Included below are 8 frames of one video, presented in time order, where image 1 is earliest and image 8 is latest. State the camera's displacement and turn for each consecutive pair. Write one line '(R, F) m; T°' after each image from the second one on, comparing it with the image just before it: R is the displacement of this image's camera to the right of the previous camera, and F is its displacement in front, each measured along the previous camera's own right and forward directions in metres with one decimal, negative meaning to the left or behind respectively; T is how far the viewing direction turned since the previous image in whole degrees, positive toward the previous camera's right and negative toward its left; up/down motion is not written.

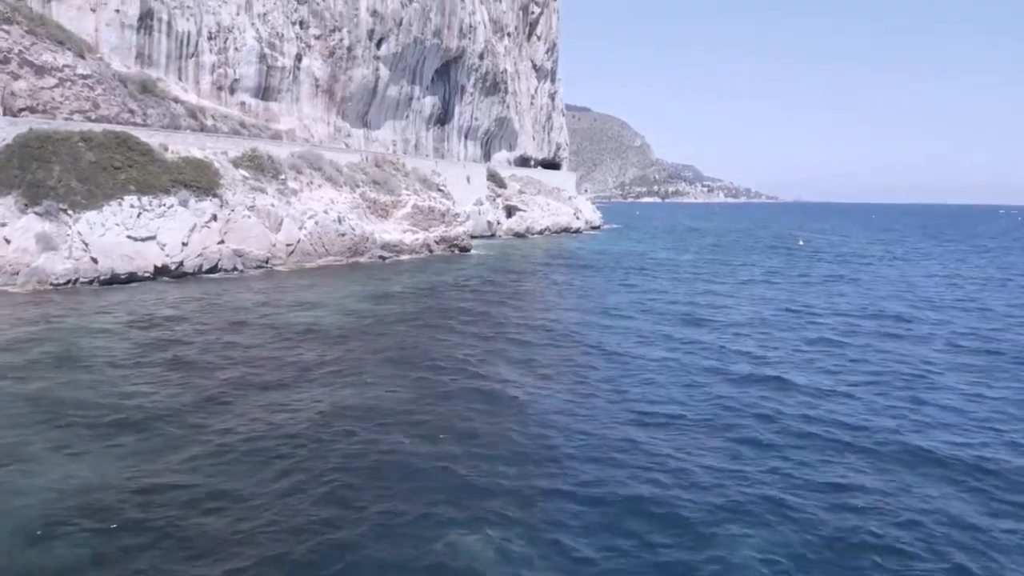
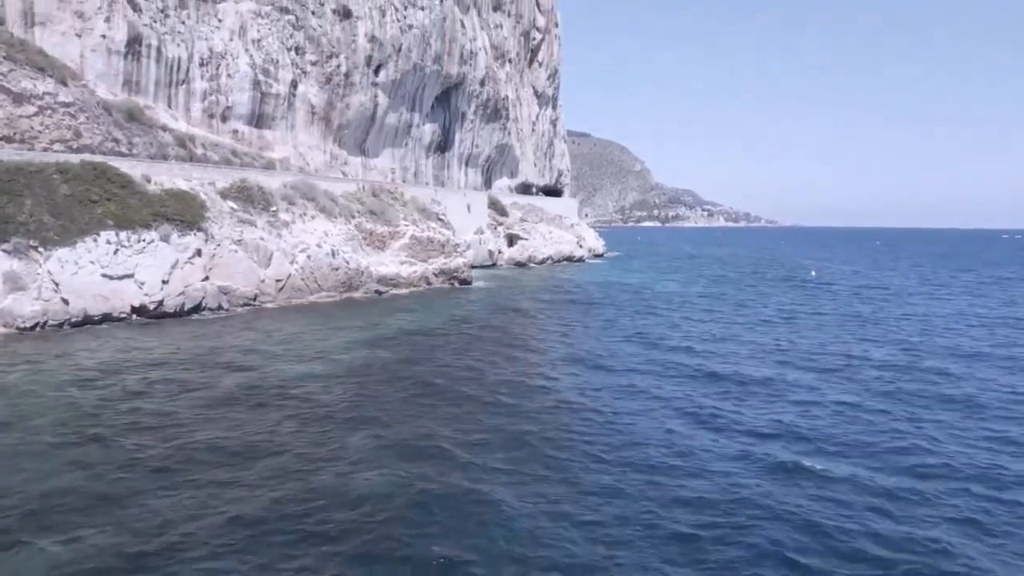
(-0.1, +1.5) m; 0°
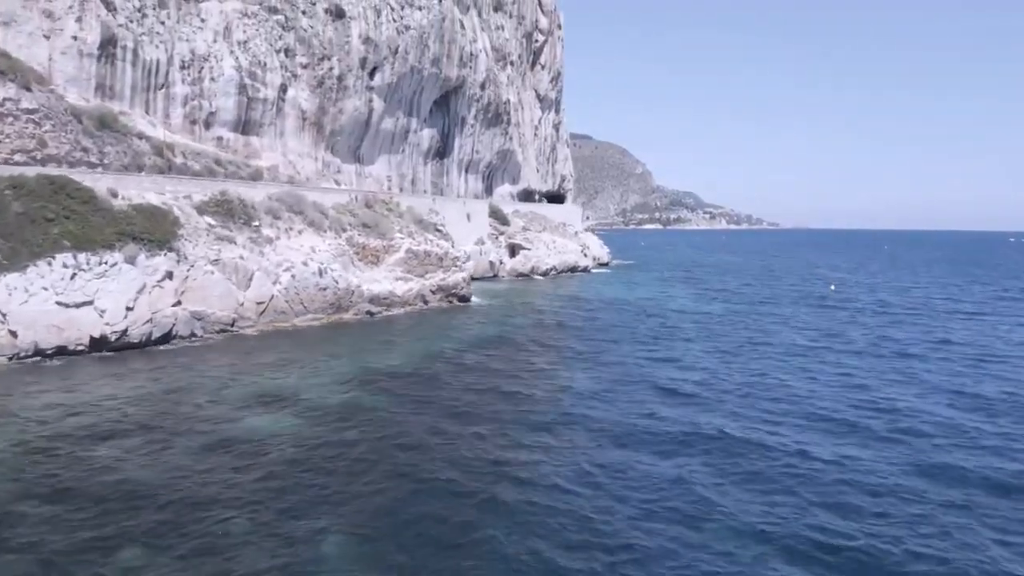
(-0.1, +2.1) m; 0°
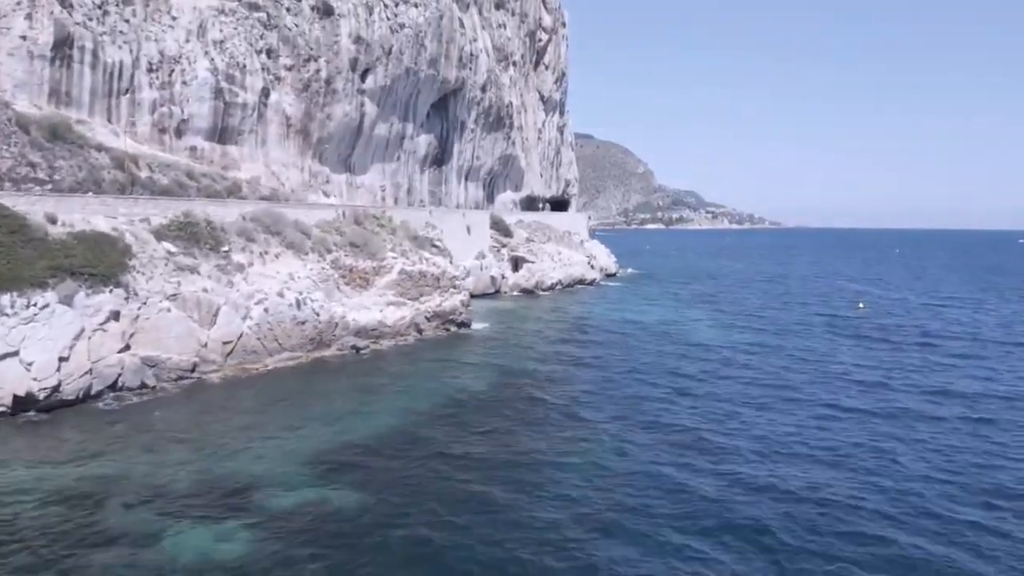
(-0.1, +3.0) m; 0°
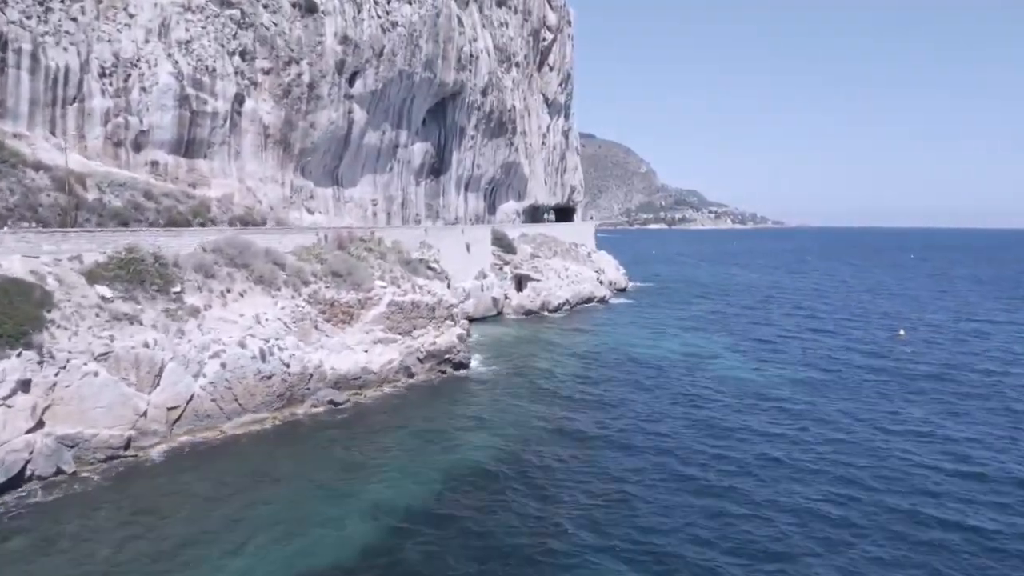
(-0.1, +3.5) m; 0°
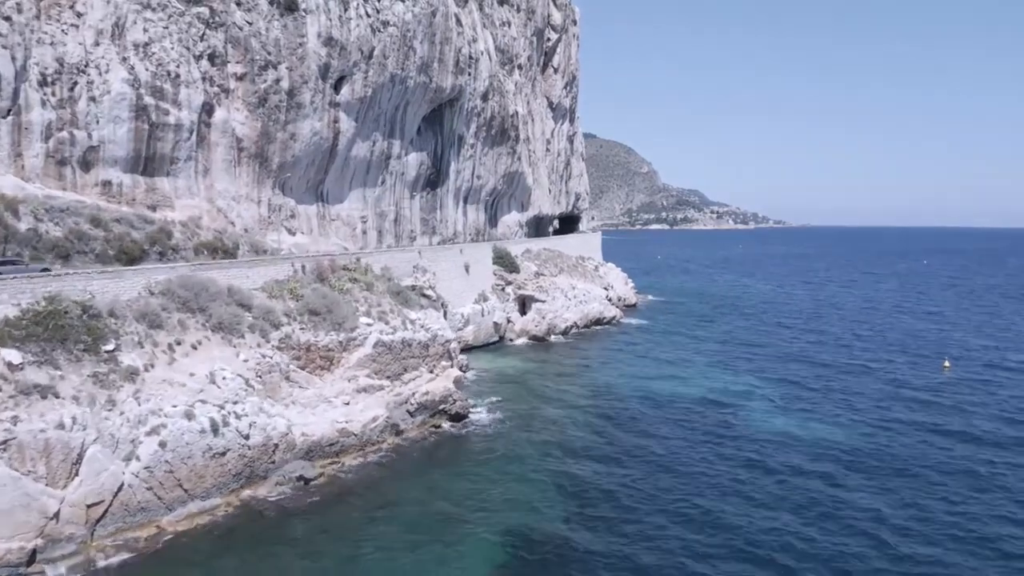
(-0.1, +3.3) m; 0°
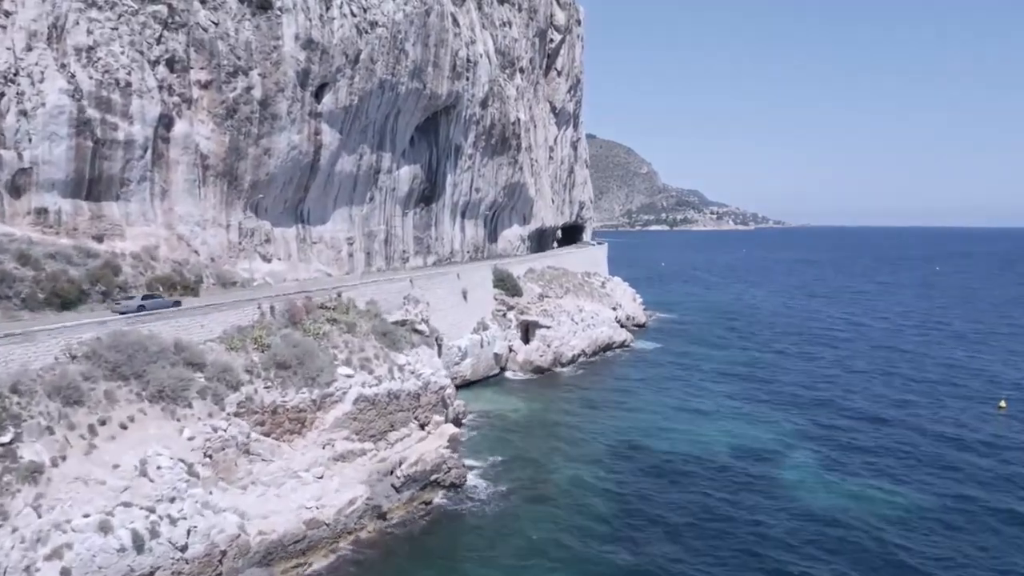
(-0.1, +3.3) m; 0°
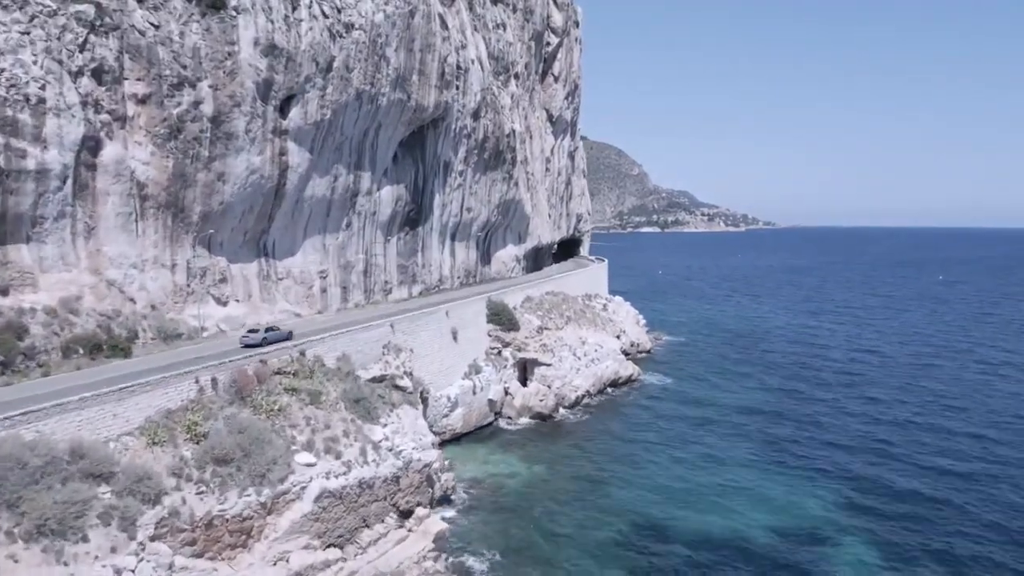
(-0.2, +3.7) m; +1°
